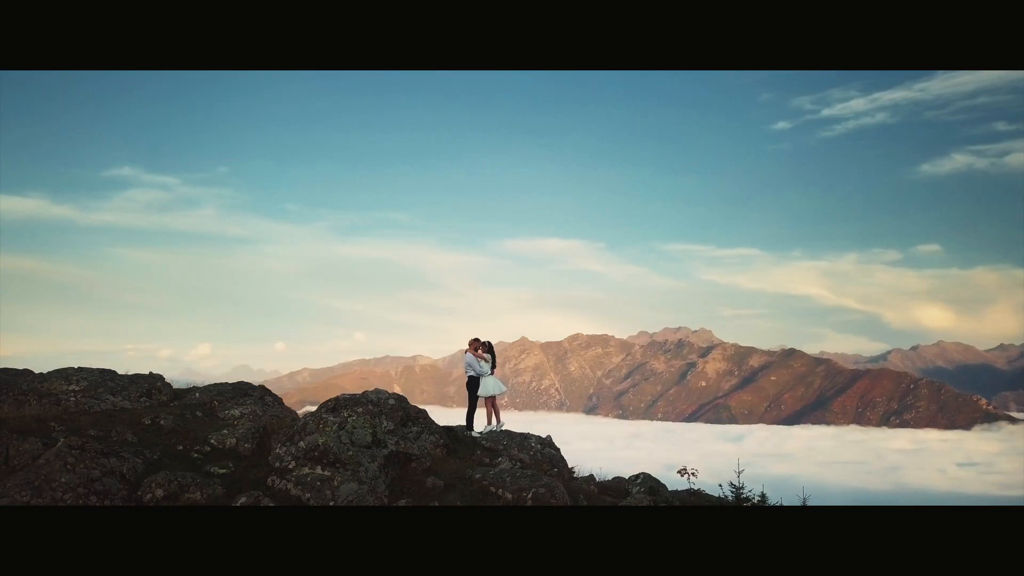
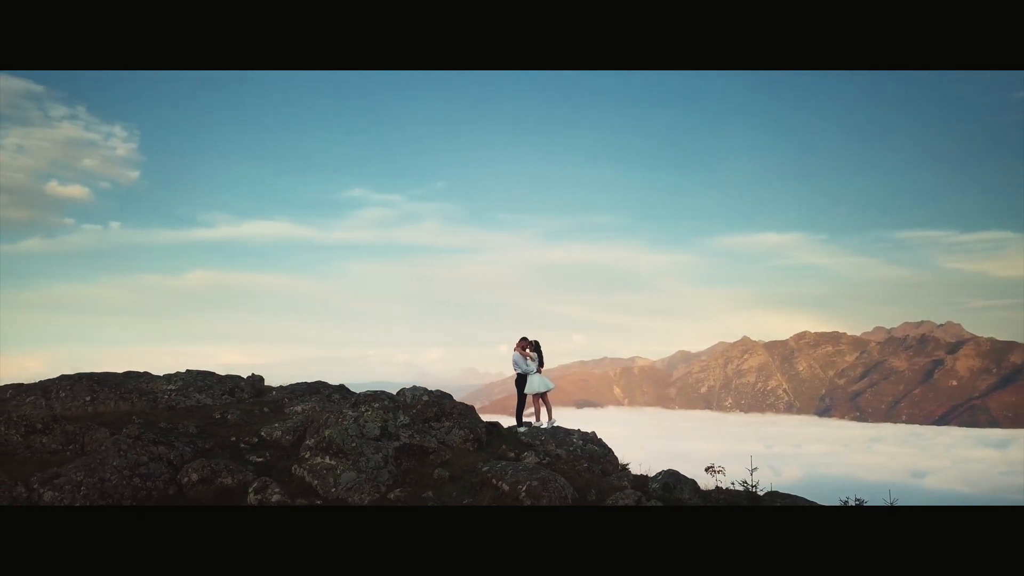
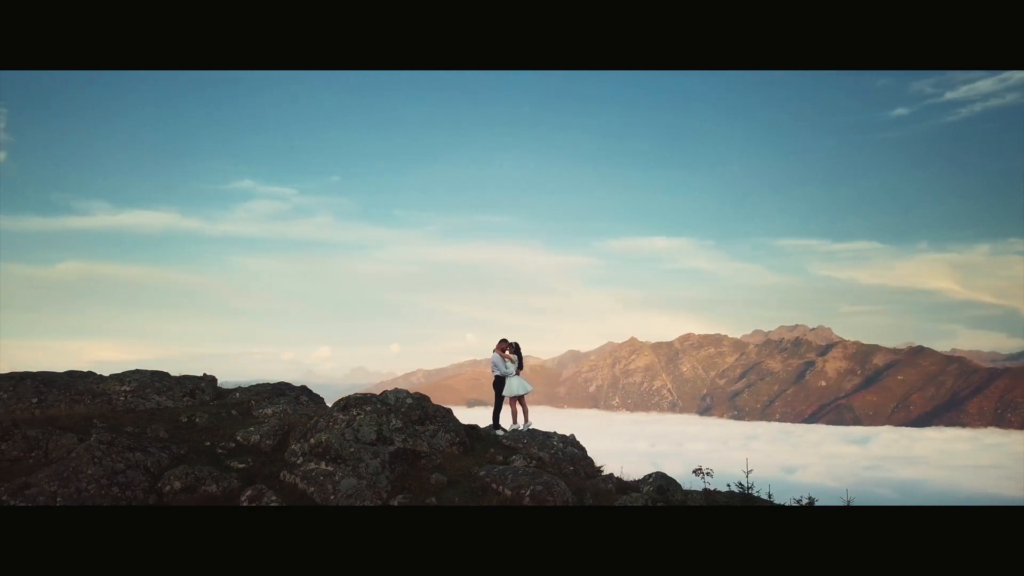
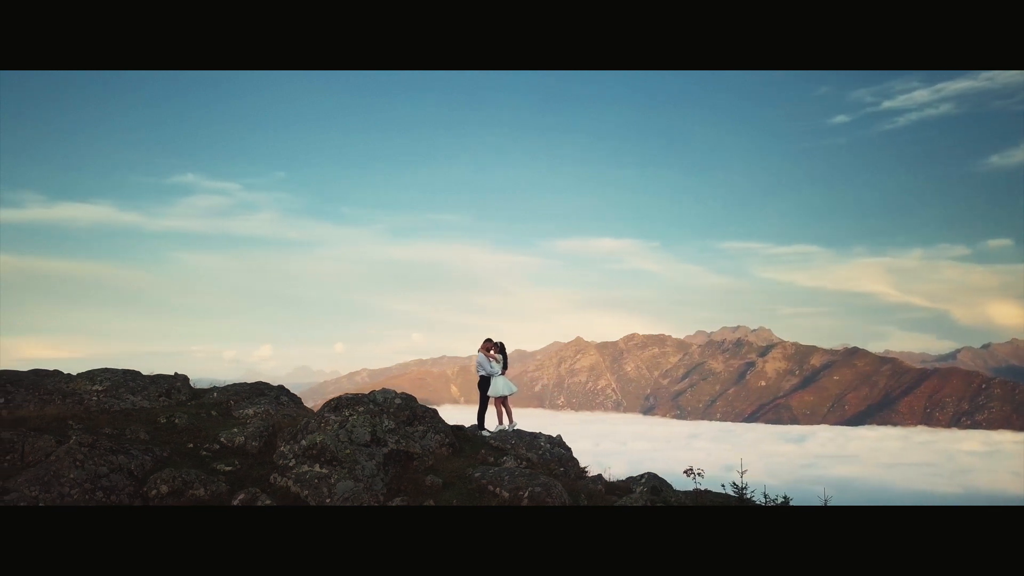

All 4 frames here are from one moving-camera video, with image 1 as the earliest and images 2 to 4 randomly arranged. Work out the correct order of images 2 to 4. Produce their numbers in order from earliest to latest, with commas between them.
4, 3, 2
